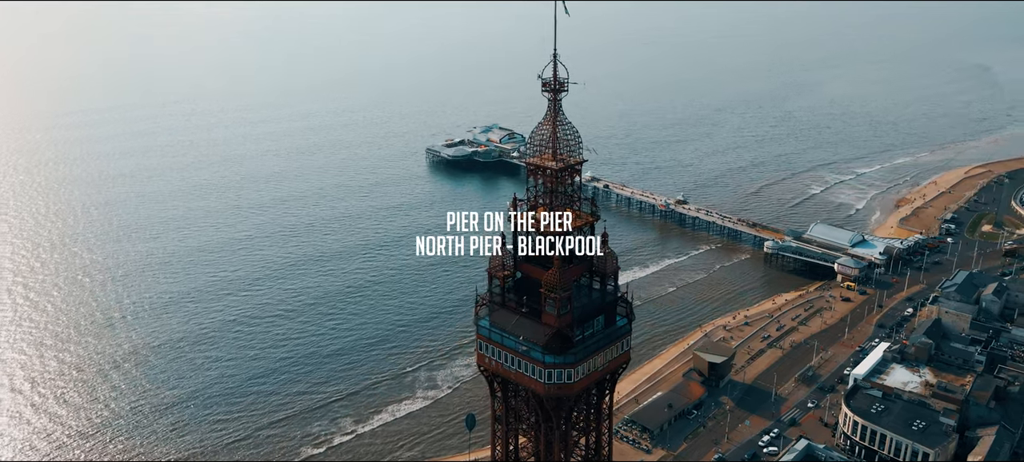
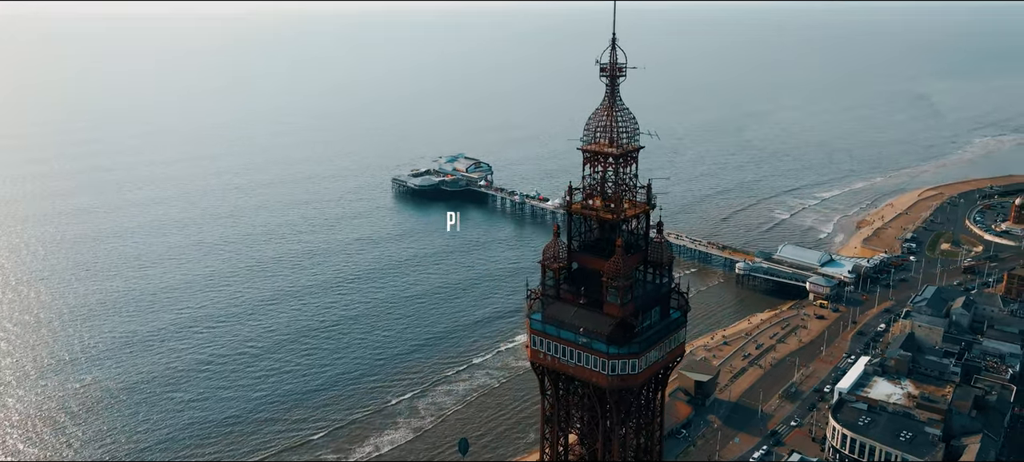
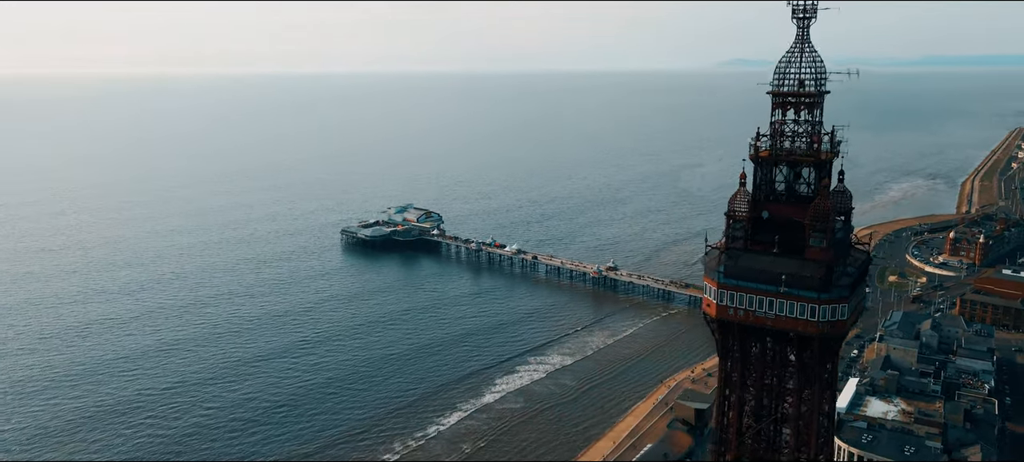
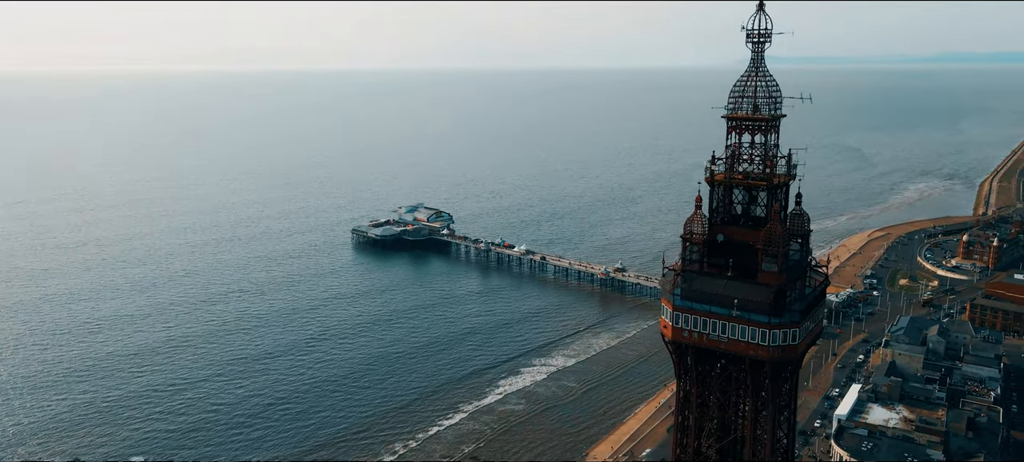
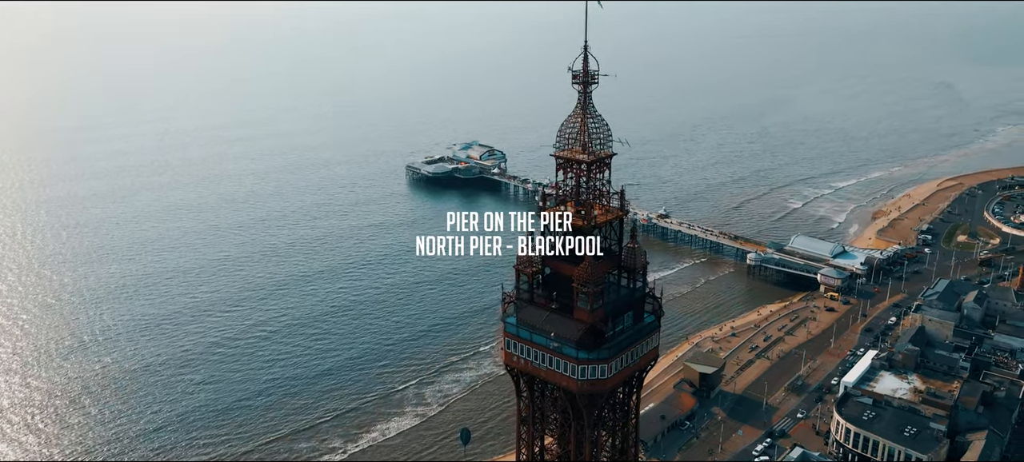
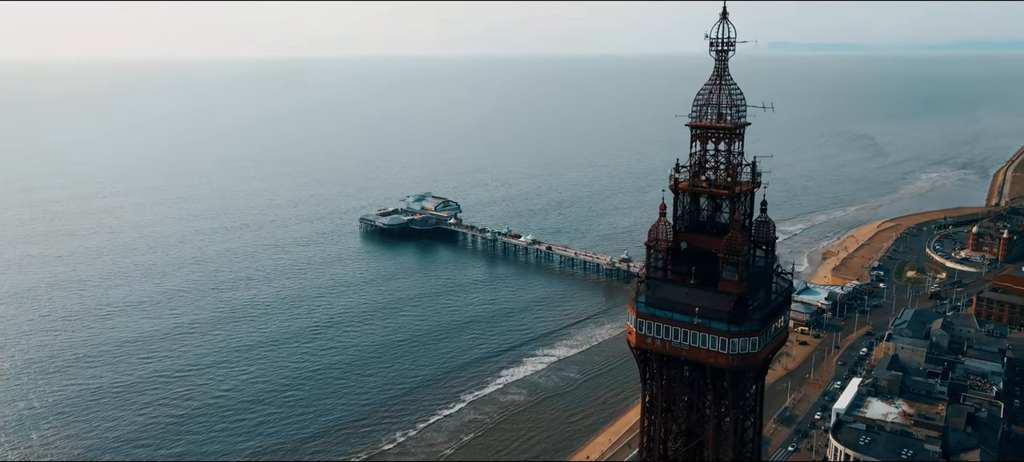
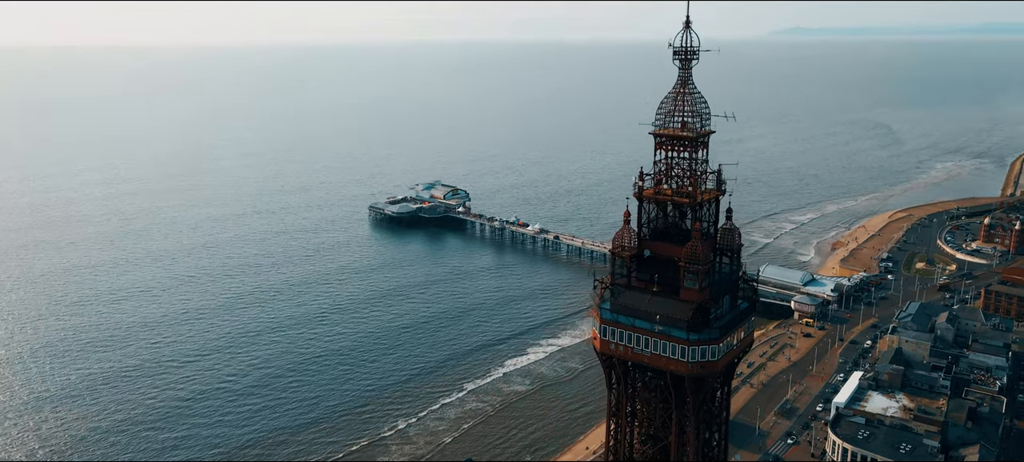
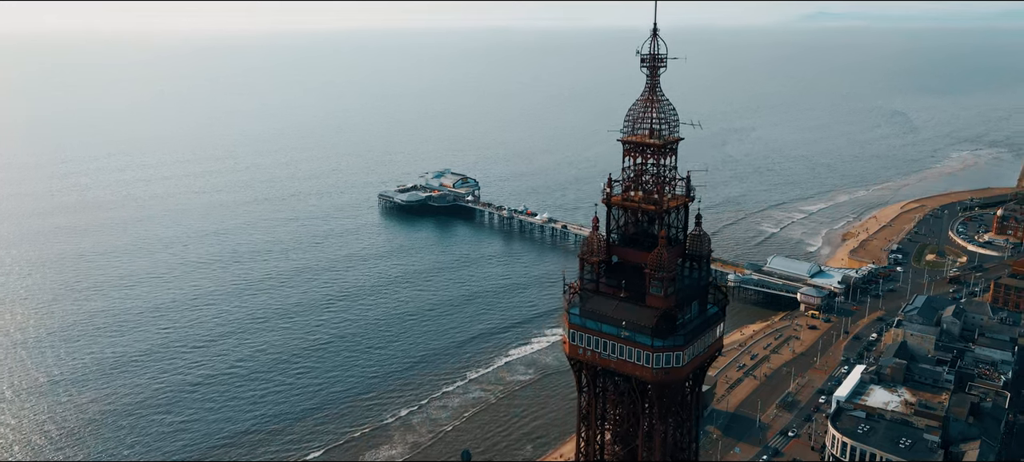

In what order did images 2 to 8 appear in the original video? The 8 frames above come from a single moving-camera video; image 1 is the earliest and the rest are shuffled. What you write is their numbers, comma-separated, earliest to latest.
5, 2, 8, 7, 6, 4, 3
